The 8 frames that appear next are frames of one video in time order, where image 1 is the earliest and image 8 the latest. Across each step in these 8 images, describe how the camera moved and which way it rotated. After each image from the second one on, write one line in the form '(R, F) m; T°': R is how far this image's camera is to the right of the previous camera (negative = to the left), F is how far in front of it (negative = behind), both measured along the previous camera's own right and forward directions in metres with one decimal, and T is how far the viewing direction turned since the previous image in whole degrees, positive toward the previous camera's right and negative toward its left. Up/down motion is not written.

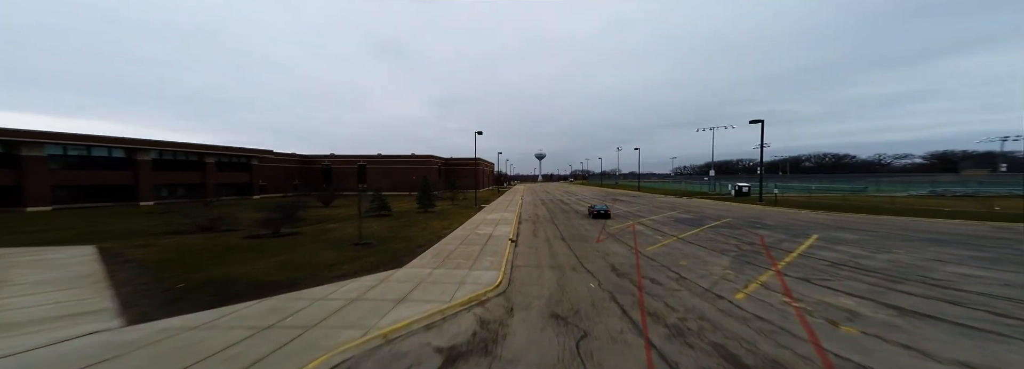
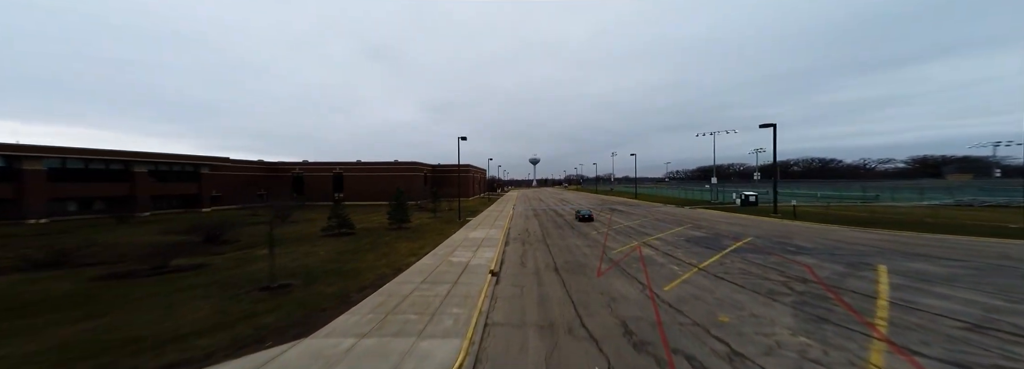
(+0.5, +2.7) m; +2°
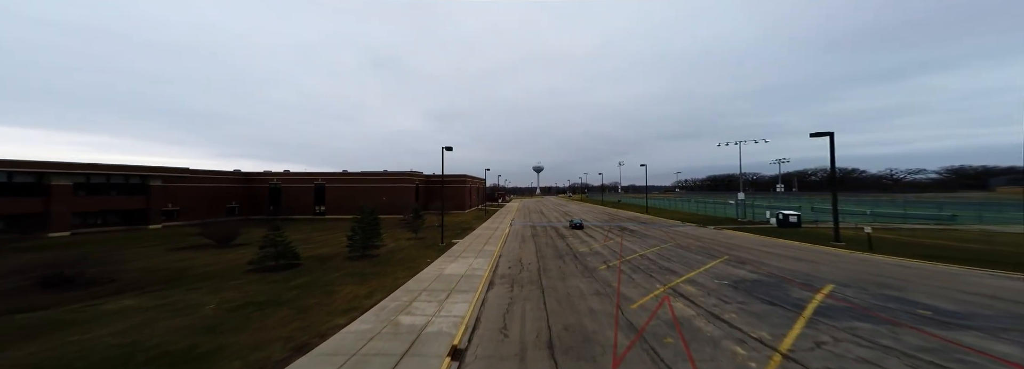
(+0.9, +3.7) m; -1°
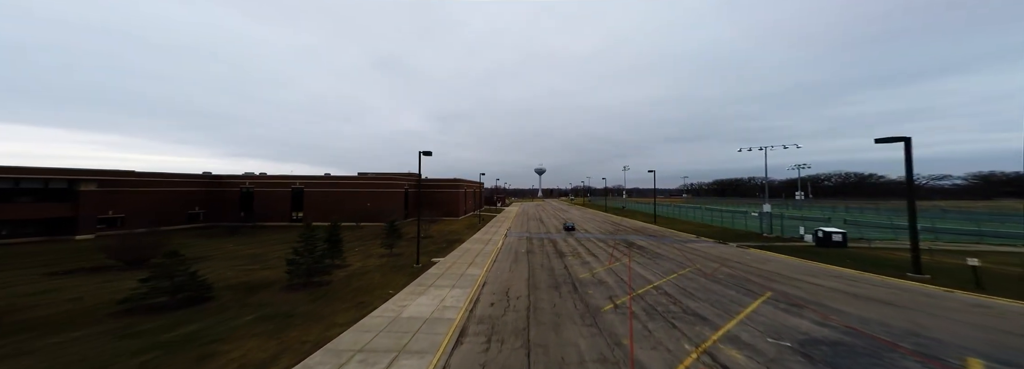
(+0.9, +3.2) m; -1°
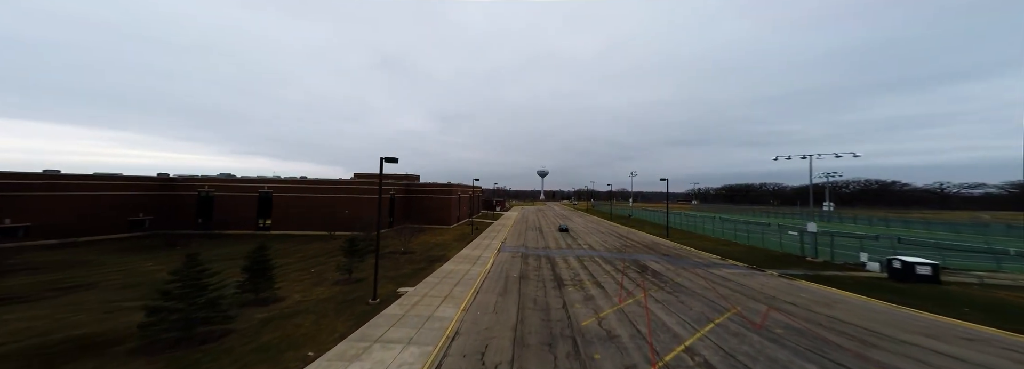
(+0.8, +3.8) m; -1°
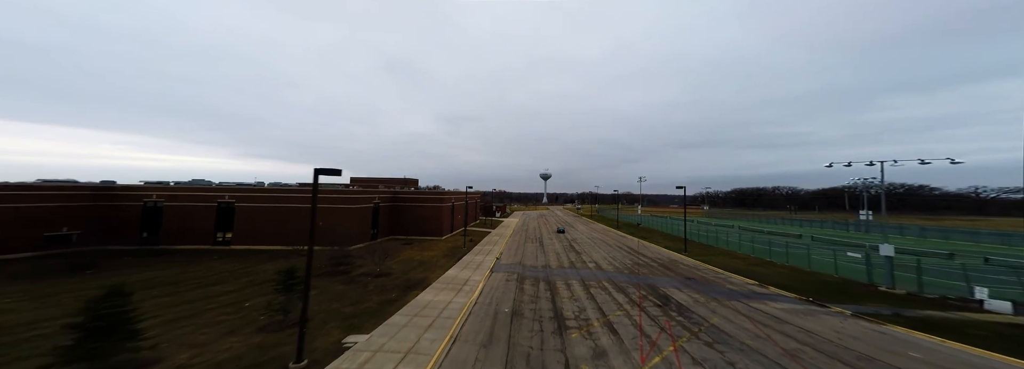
(+0.8, +3.8) m; -1°
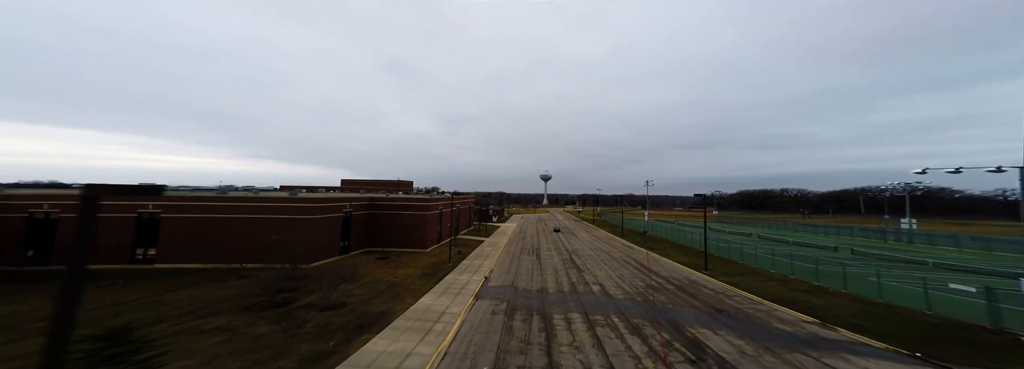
(+0.9, +4.3) m; 0°
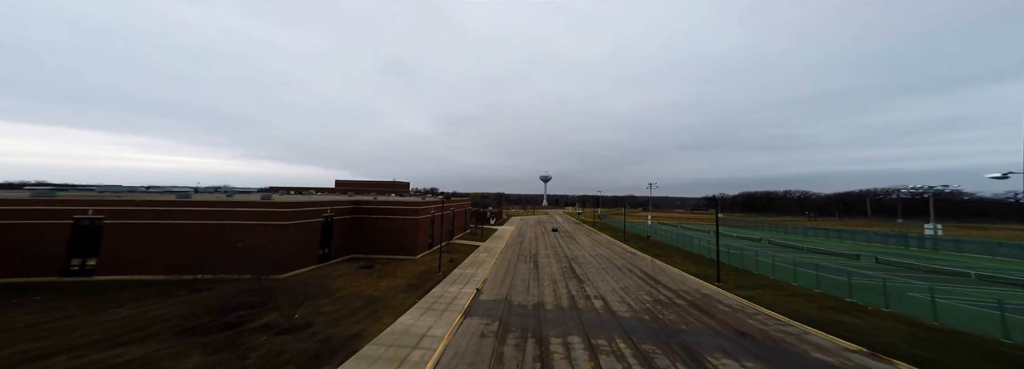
(+0.5, +2.2) m; 0°
